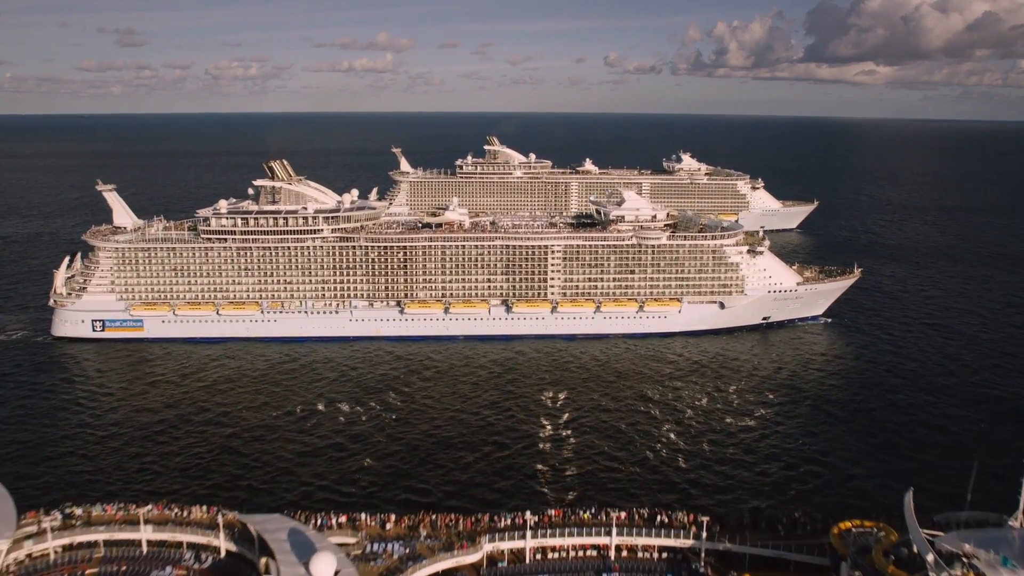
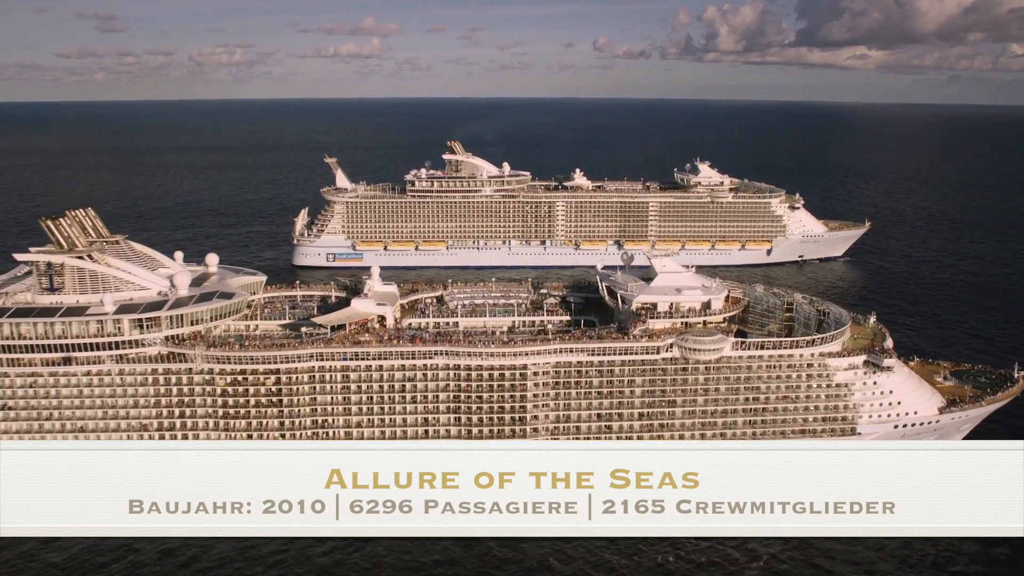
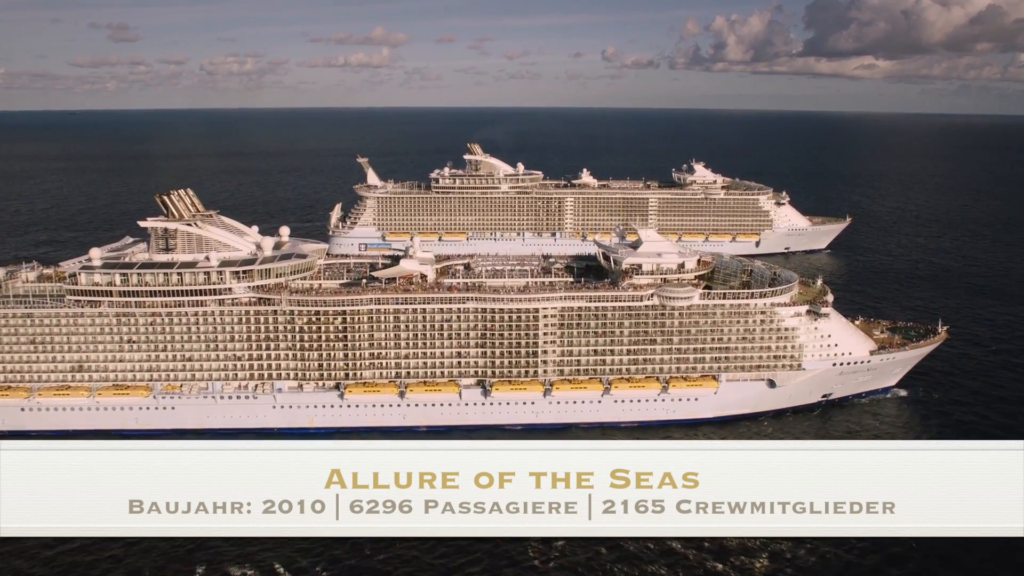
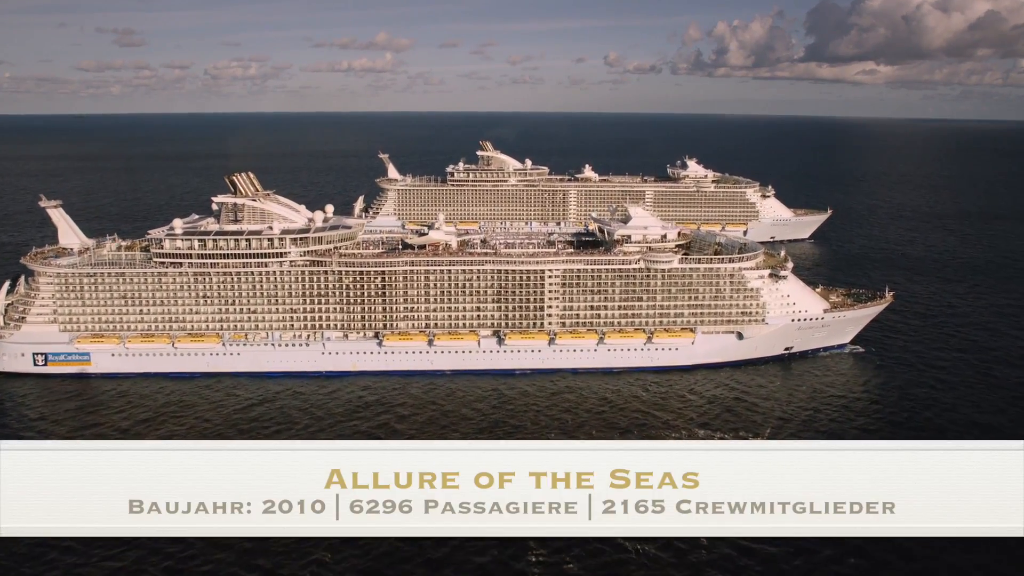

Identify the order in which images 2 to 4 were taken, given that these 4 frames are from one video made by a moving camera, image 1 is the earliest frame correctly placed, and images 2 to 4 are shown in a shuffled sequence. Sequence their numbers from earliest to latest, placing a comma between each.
4, 3, 2
